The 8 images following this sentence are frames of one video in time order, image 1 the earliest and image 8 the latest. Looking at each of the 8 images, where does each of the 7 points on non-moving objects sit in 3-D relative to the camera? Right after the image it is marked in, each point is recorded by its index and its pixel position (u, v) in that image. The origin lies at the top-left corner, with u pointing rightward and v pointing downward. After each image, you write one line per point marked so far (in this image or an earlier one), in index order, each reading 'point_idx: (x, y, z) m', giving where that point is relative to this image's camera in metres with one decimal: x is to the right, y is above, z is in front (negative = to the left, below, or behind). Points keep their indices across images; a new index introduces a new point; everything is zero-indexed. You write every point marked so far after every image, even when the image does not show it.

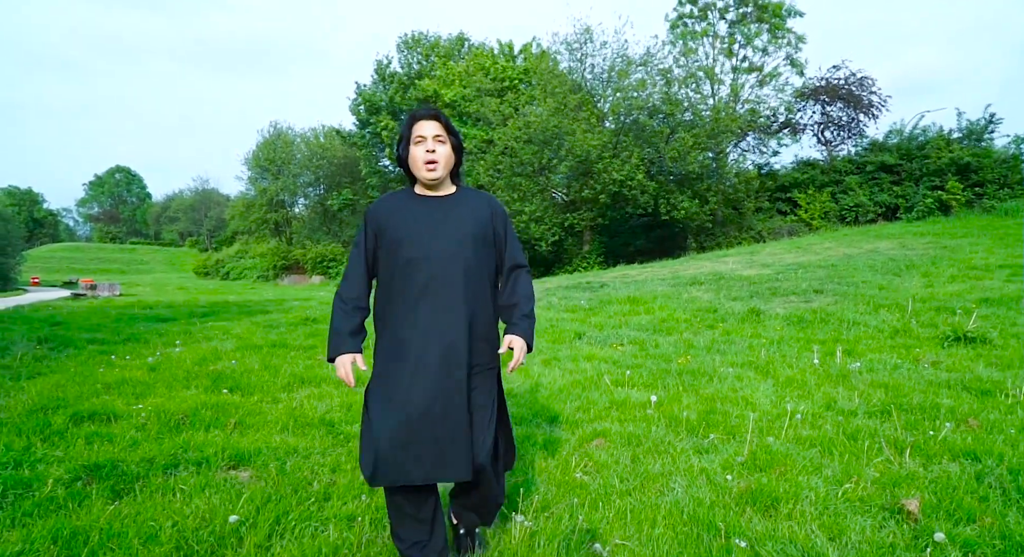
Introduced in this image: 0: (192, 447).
0: (-2.0, -1.1, +4.0) m
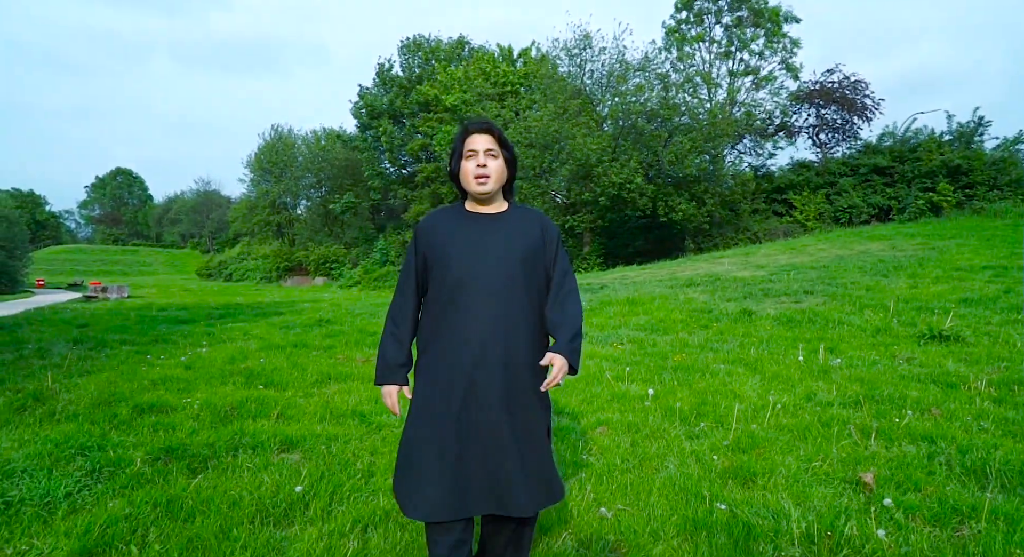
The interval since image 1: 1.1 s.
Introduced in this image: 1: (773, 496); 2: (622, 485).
0: (-1.9, -1.1, +4.6) m
1: (+1.4, -1.2, +3.4) m
2: (+0.6, -1.2, +3.7) m
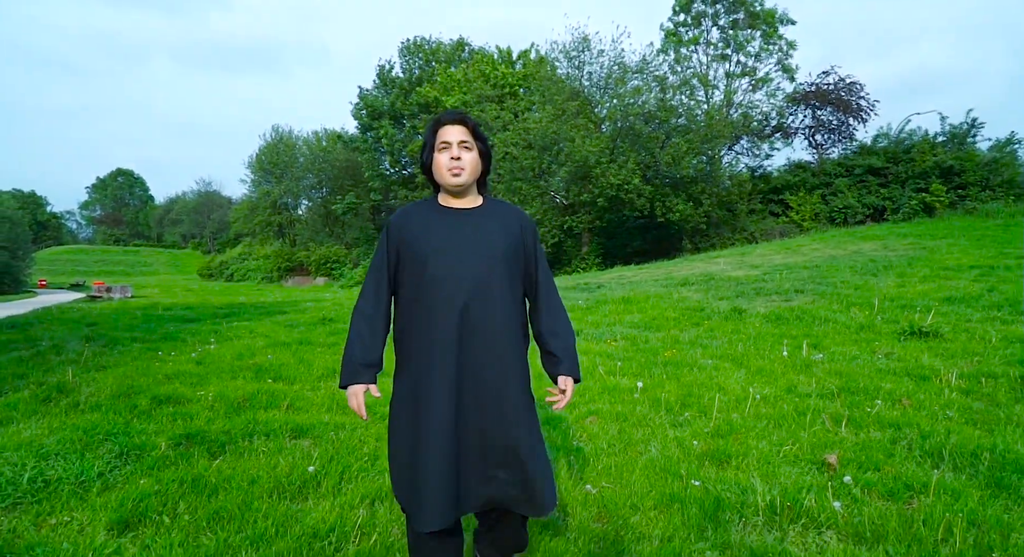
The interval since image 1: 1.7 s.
0: (-1.9, -1.1, +4.9) m
1: (+1.3, -1.2, +3.7) m
2: (+0.6, -1.2, +4.0) m
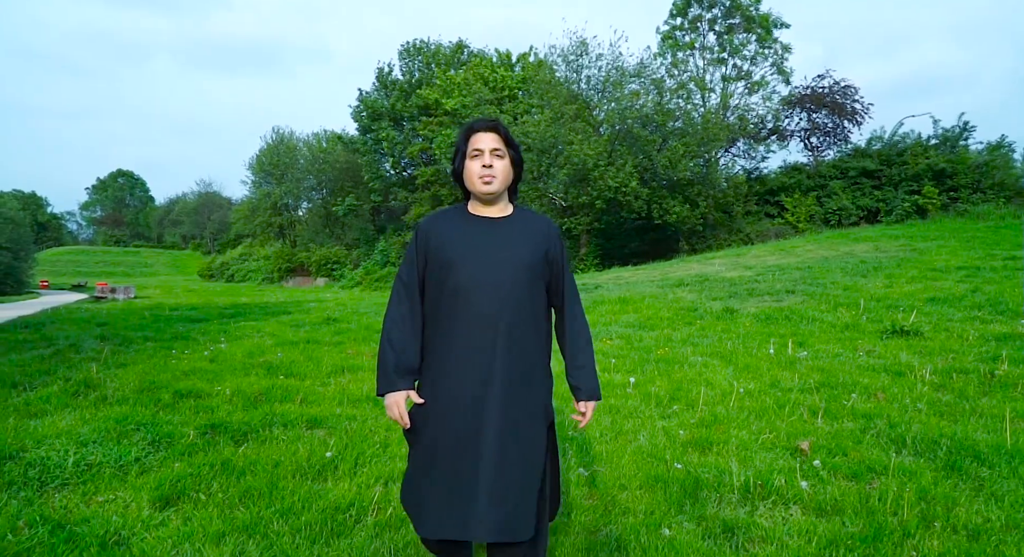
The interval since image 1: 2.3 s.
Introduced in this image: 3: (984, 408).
0: (-1.9, -1.1, +5.3) m
1: (+1.3, -1.2, +4.1) m
2: (+0.6, -1.2, +4.4) m
3: (+3.8, -1.0, +5.1) m
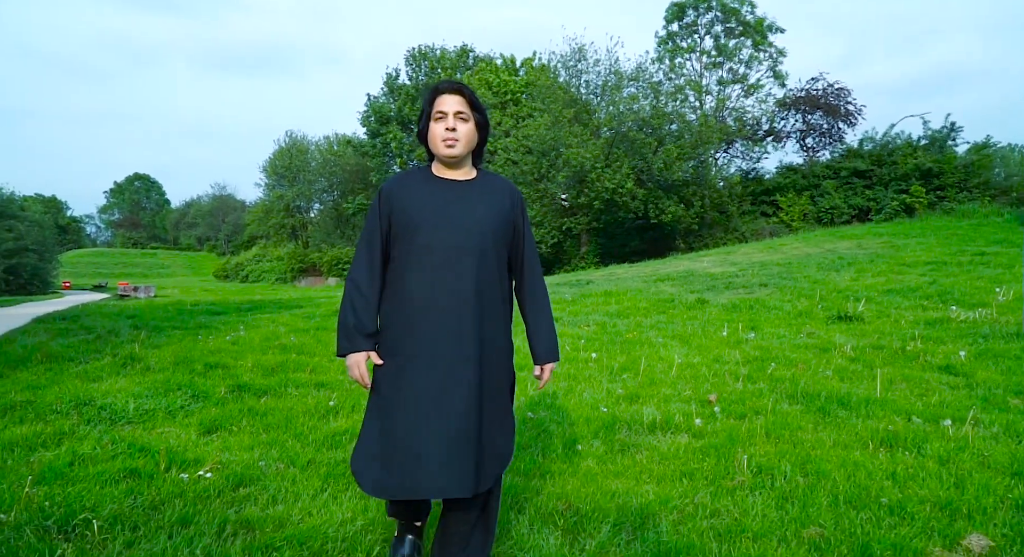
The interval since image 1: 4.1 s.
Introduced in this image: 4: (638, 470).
0: (-2.2, -1.0, +6.4) m
1: (+1.1, -1.0, +5.2) m
2: (+0.3, -1.1, +5.5) m
3: (+3.5, -0.9, +6.1) m
4: (+0.7, -1.1, +3.6) m
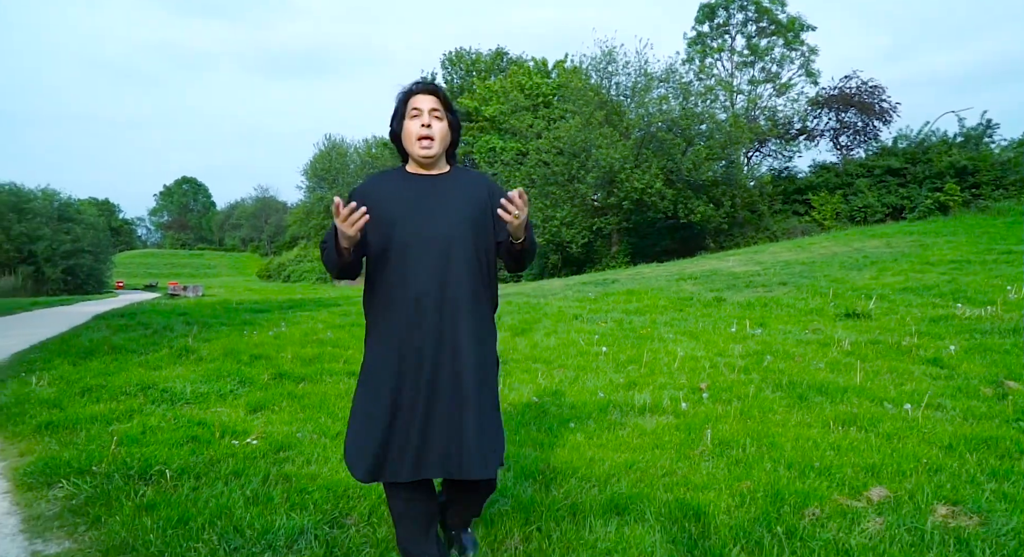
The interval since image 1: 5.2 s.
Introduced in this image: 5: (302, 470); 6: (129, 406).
0: (-2.1, -1.0, +7.1) m
1: (+1.1, -1.0, +5.7) m
2: (+0.4, -1.1, +6.1) m
3: (+3.6, -0.9, +6.5) m
4: (+0.7, -1.1, +4.1) m
5: (-1.2, -1.1, +3.8) m
6: (-3.3, -1.1, +5.5) m
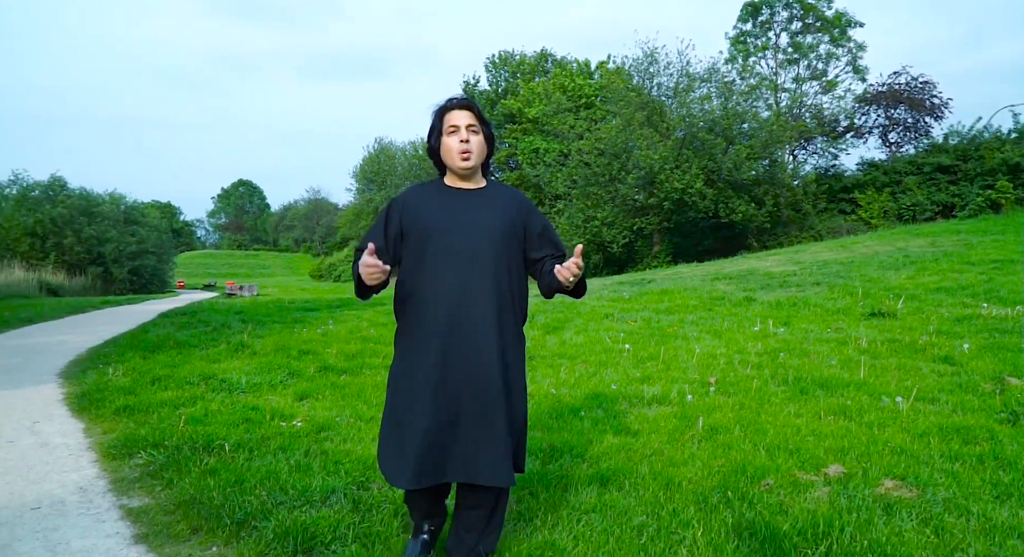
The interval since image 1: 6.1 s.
0: (-1.8, -1.0, +7.8) m
1: (+1.3, -1.0, +6.1) m
2: (+0.6, -1.1, +6.5) m
3: (+3.9, -0.9, +6.7) m
4: (+0.8, -1.1, +4.6) m
5: (-1.2, -1.1, +4.3) m
6: (-3.1, -1.1, +6.2) m
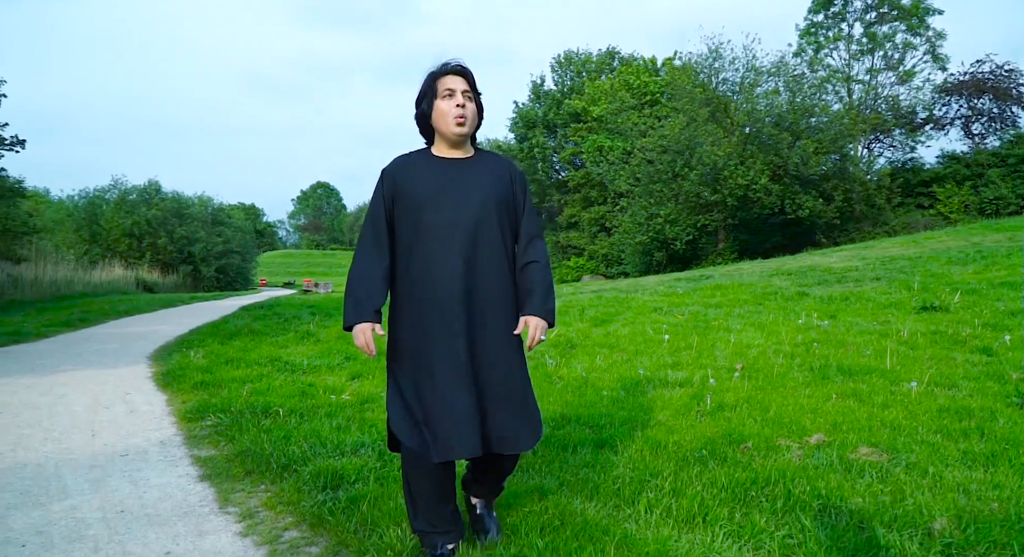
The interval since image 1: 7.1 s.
0: (-1.3, -0.9, +8.3) m
1: (+1.6, -0.9, +6.4) m
2: (+1.0, -1.0, +6.9) m
3: (+4.2, -0.8, +6.7) m
4: (+0.9, -1.0, +4.9) m
5: (-1.0, -1.0, +4.9) m
6: (-2.8, -1.0, +7.0) m
